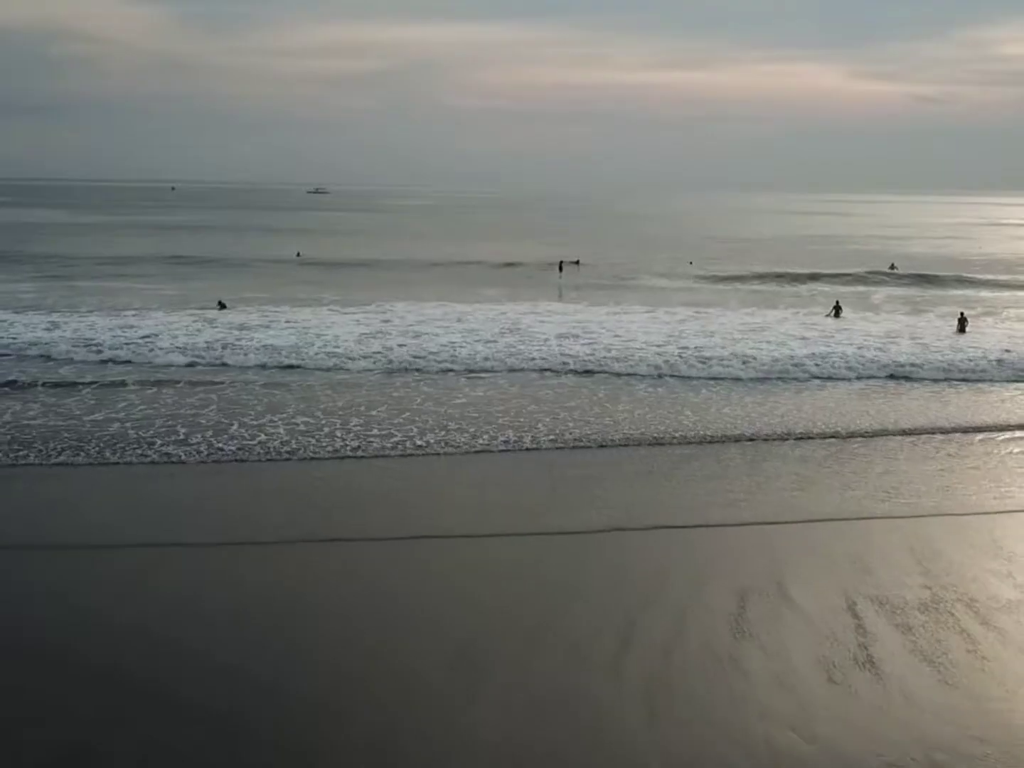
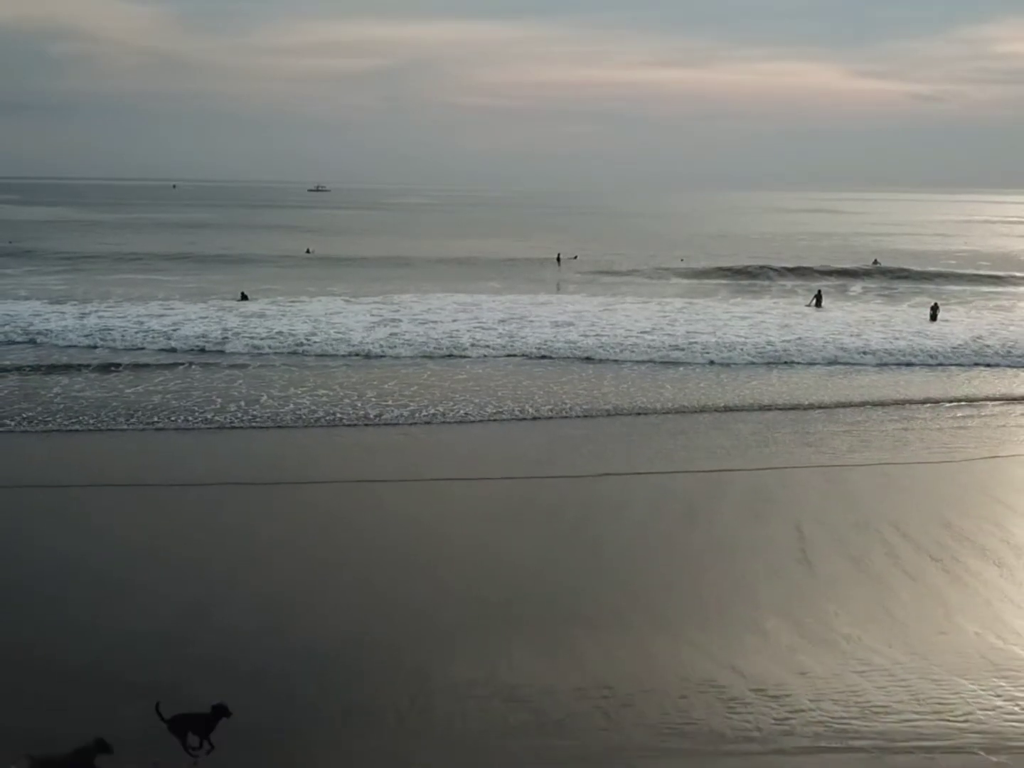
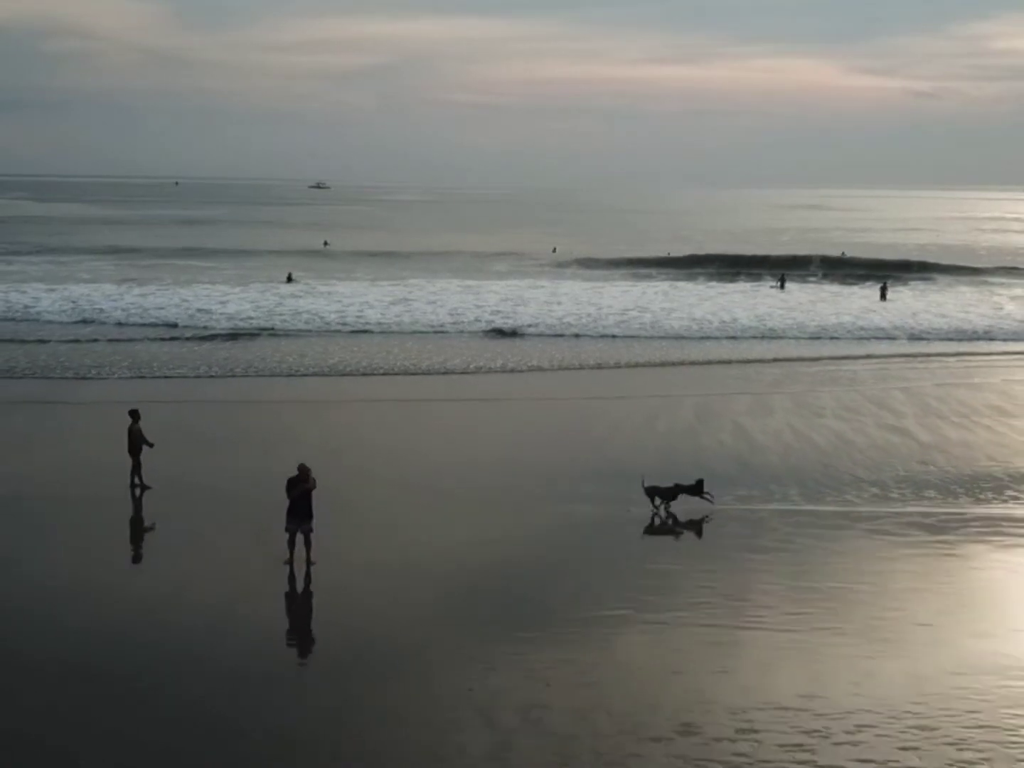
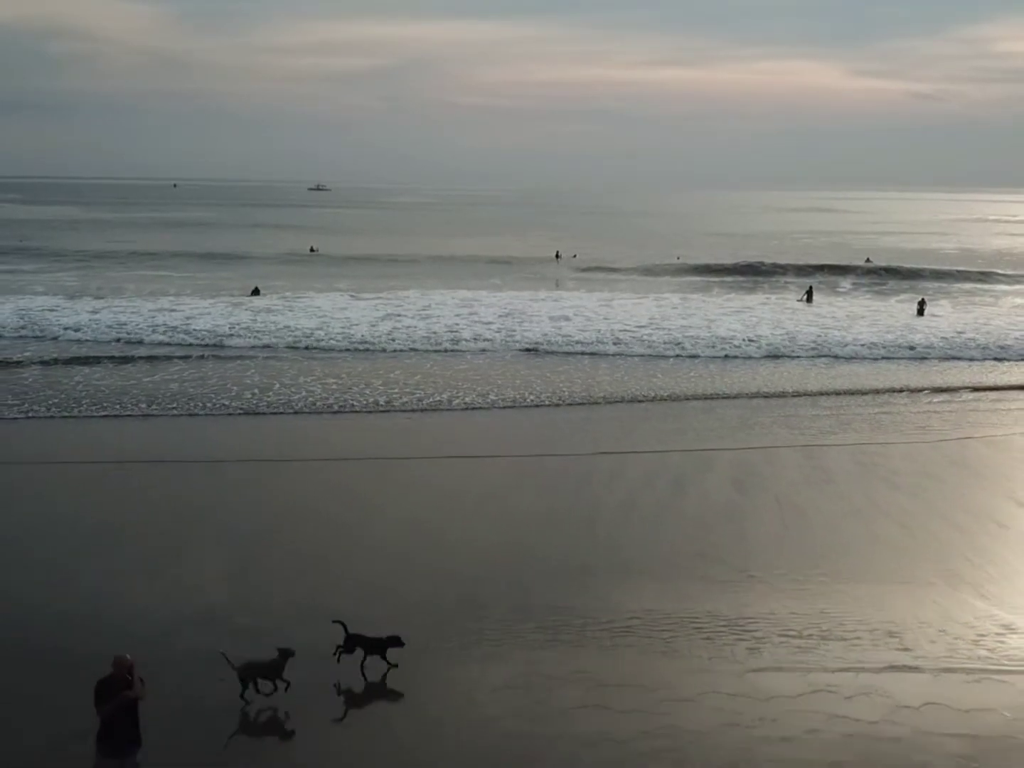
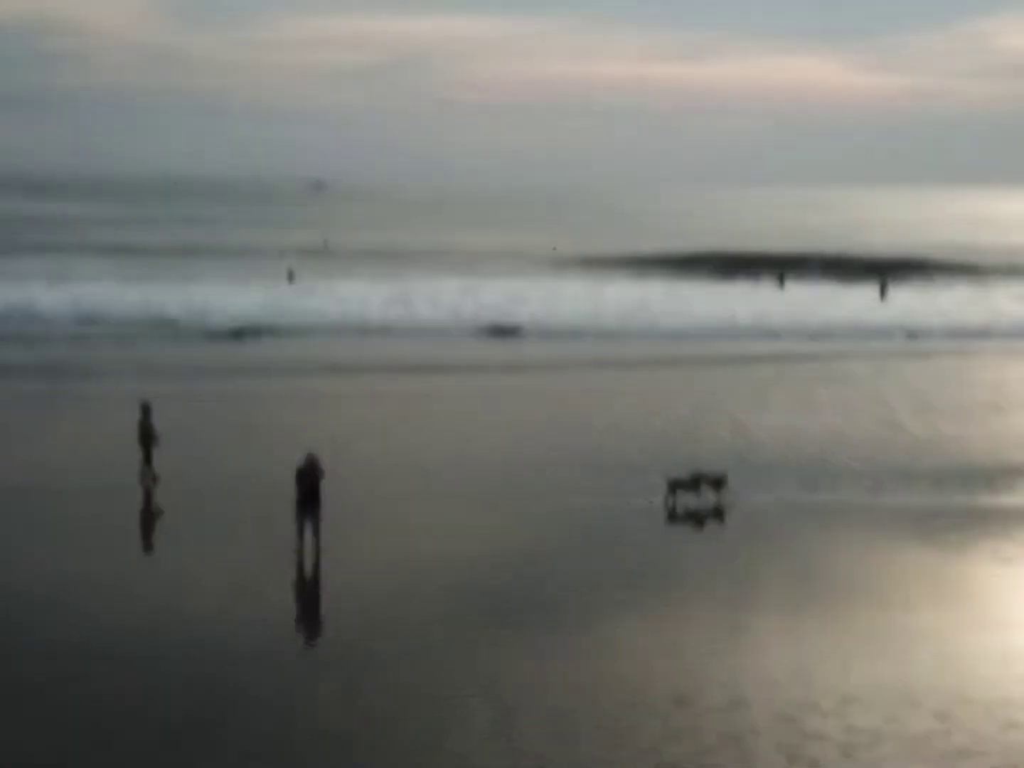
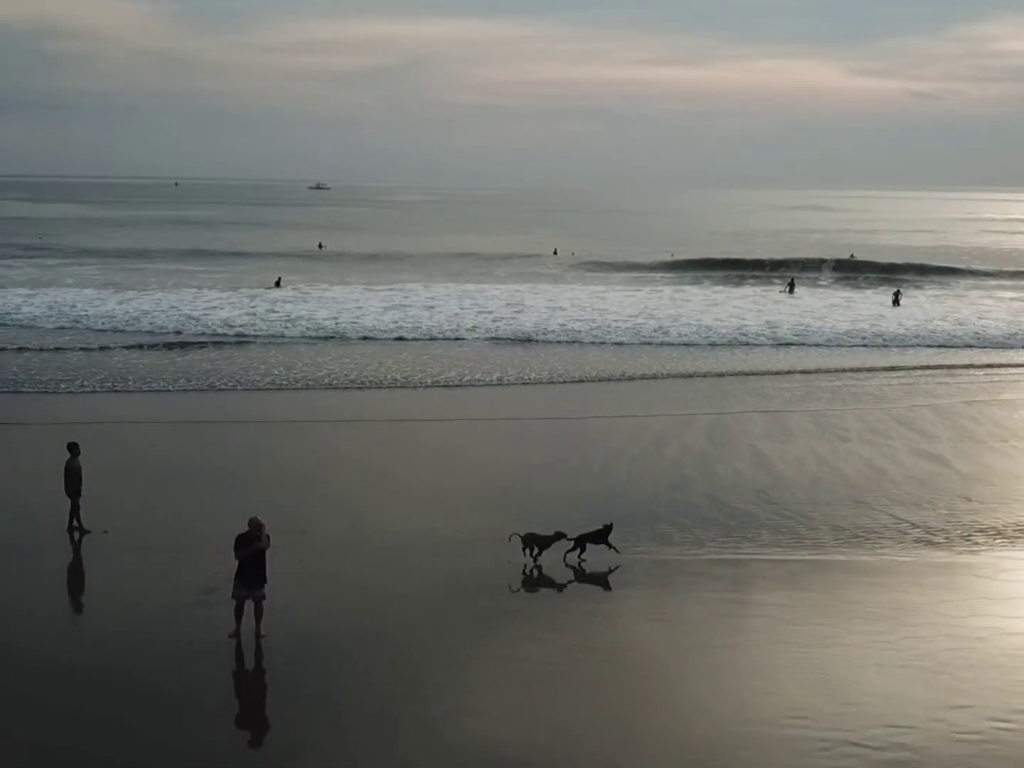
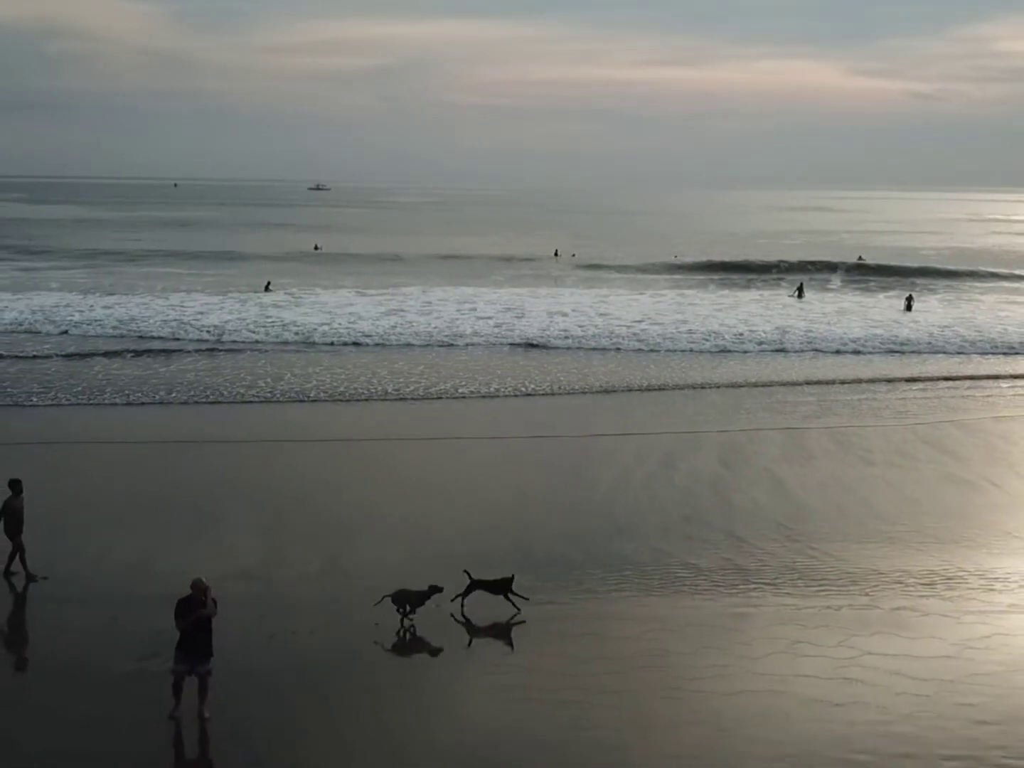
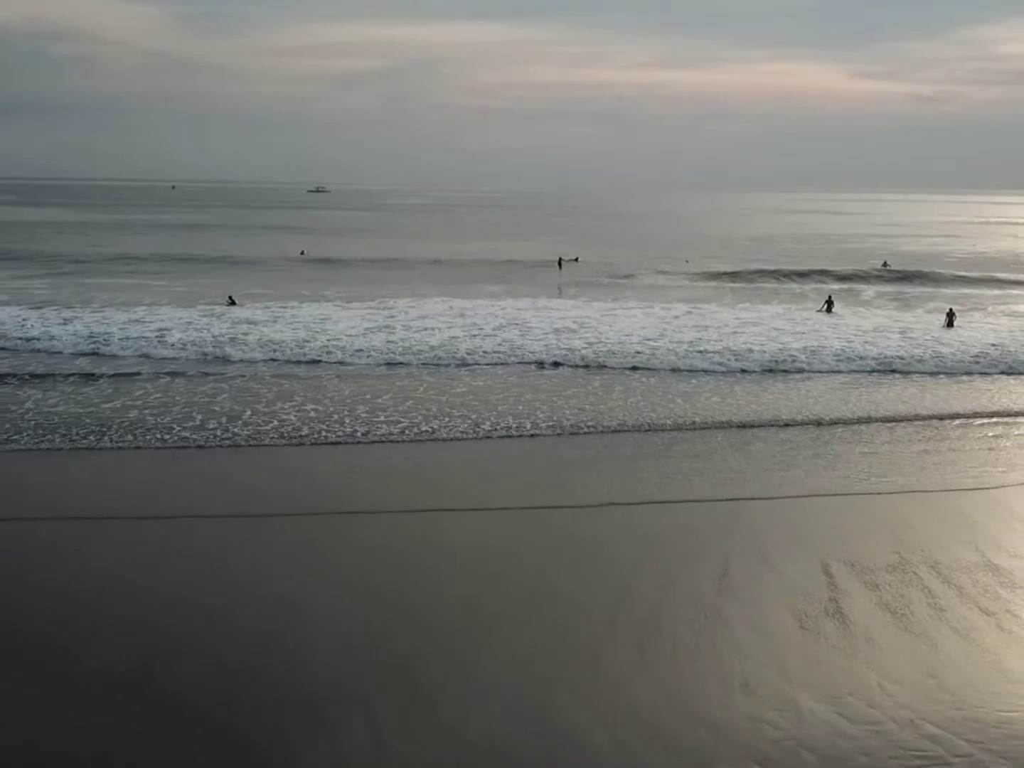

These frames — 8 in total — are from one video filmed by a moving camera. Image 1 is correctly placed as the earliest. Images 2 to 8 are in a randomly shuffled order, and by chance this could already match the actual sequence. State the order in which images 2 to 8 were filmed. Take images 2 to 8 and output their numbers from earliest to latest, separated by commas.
8, 2, 4, 7, 6, 3, 5
